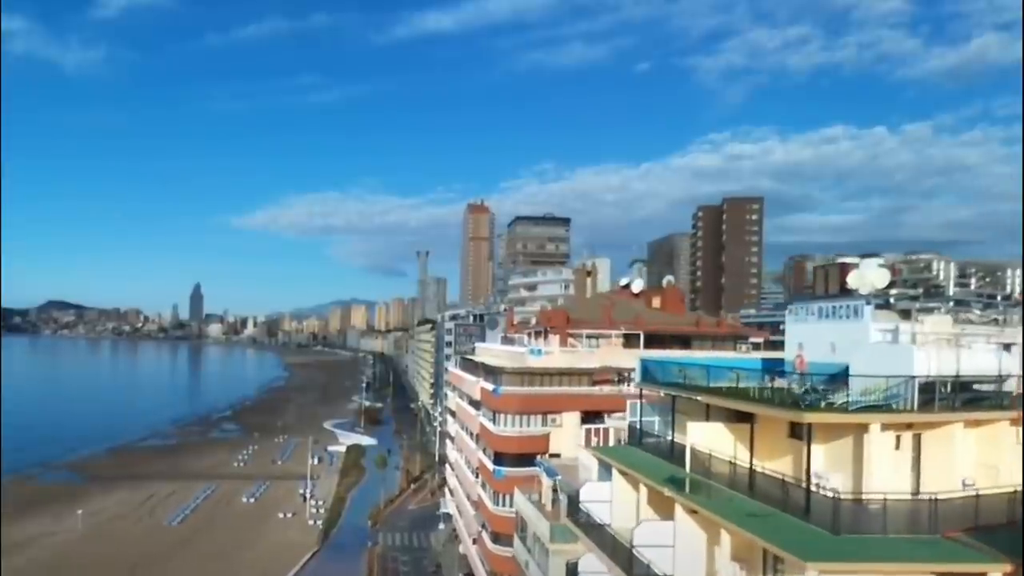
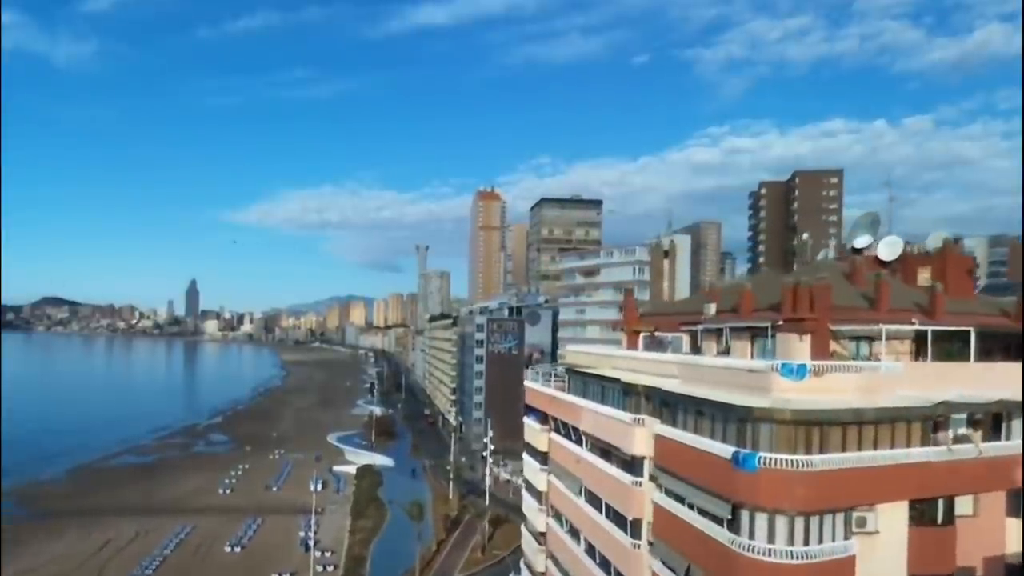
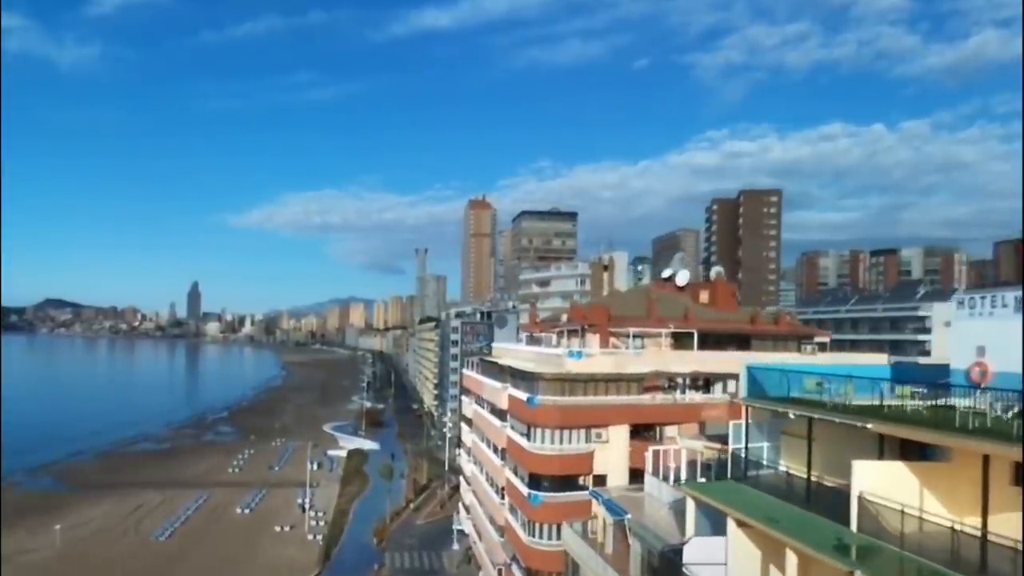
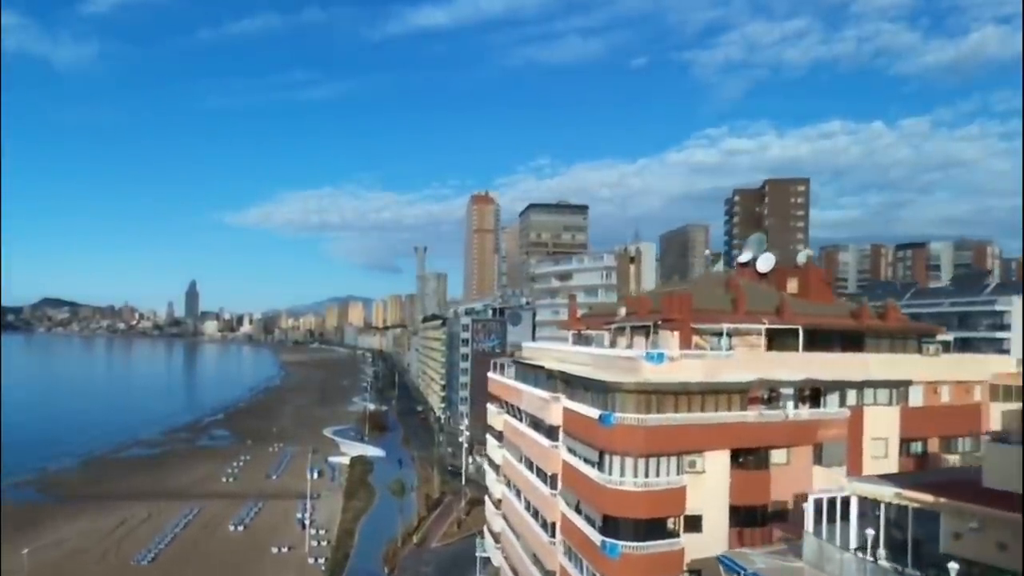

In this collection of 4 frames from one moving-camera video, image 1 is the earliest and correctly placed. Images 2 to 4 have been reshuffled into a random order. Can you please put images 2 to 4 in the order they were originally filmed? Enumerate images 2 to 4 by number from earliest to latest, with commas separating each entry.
3, 4, 2
